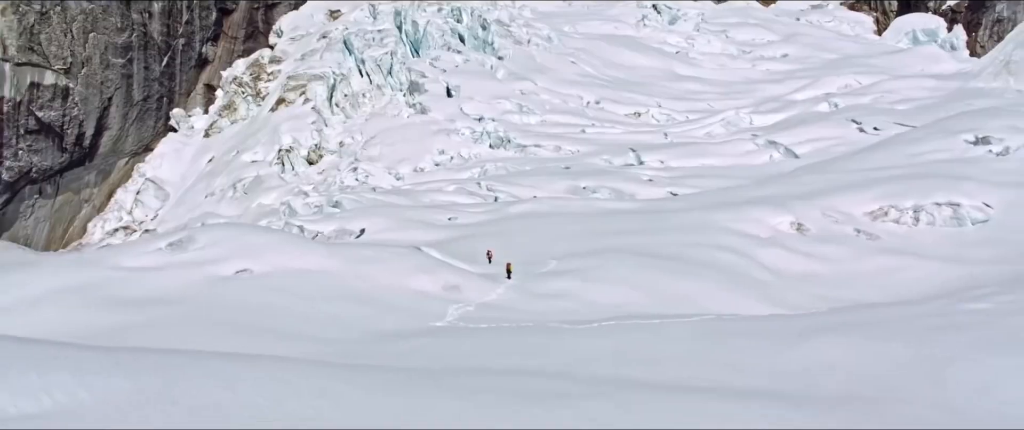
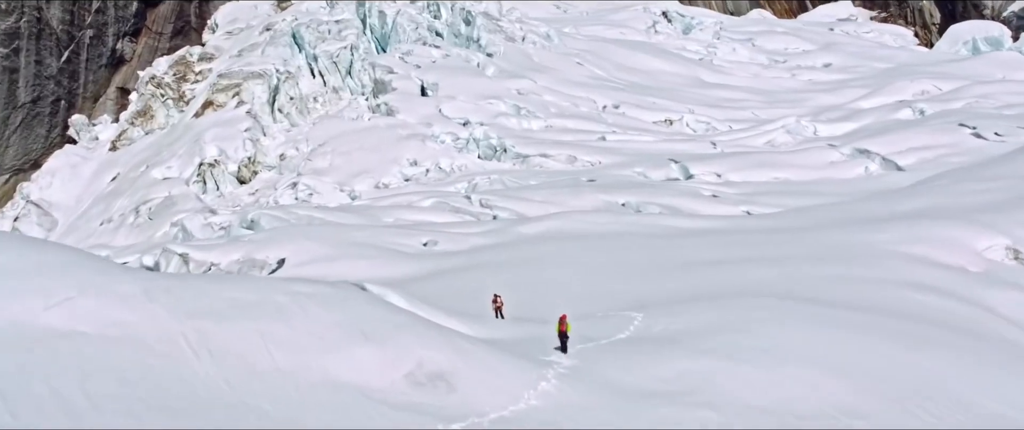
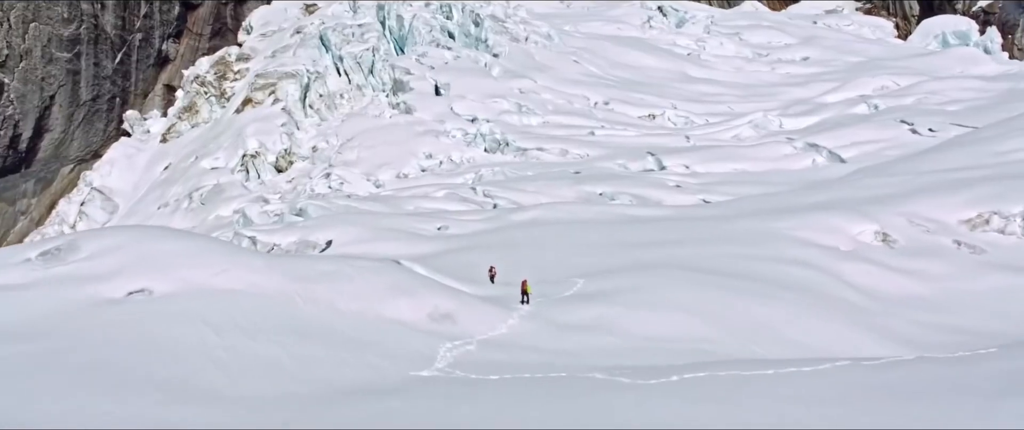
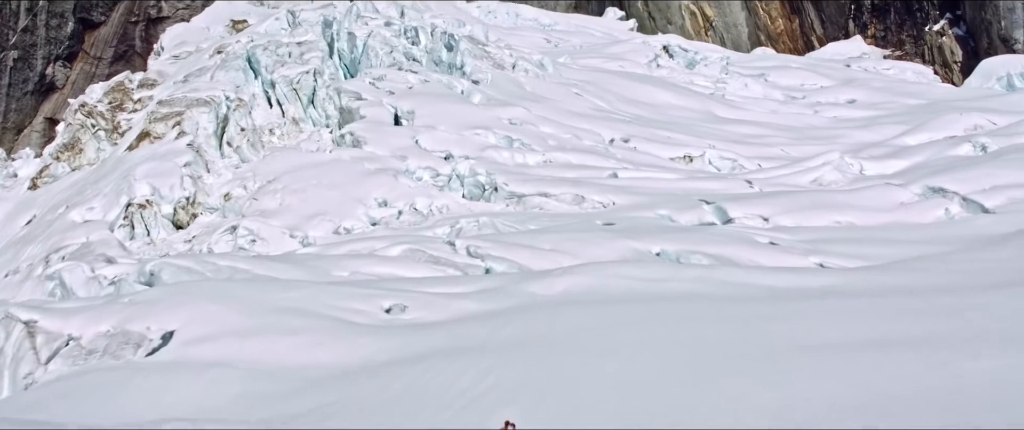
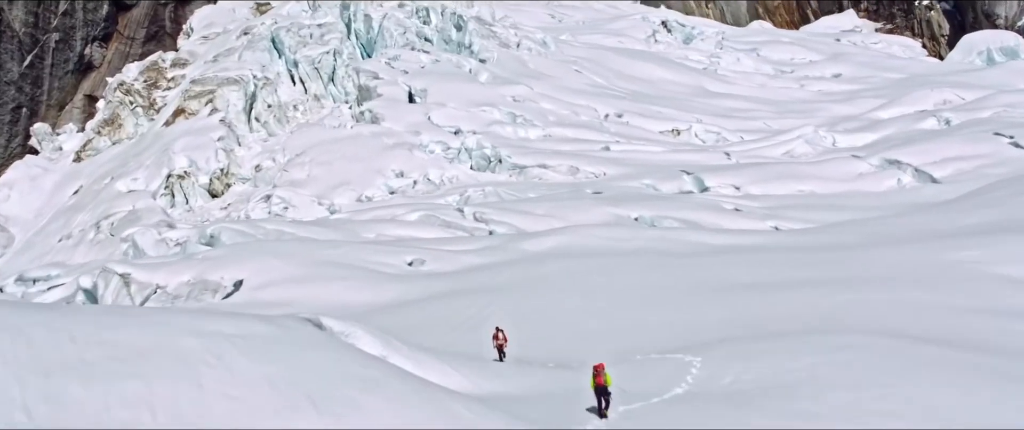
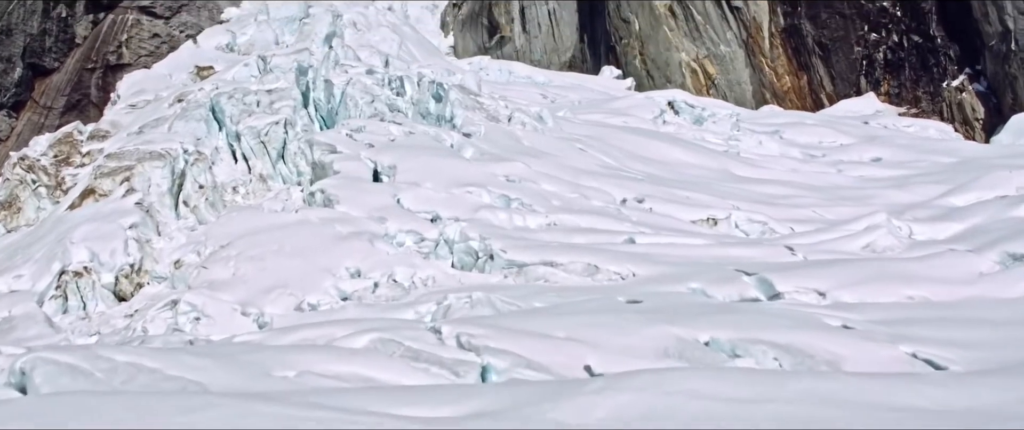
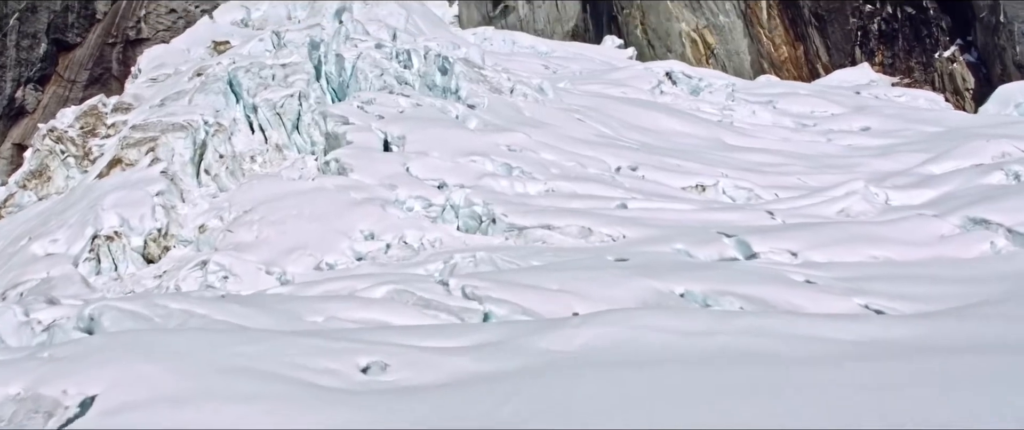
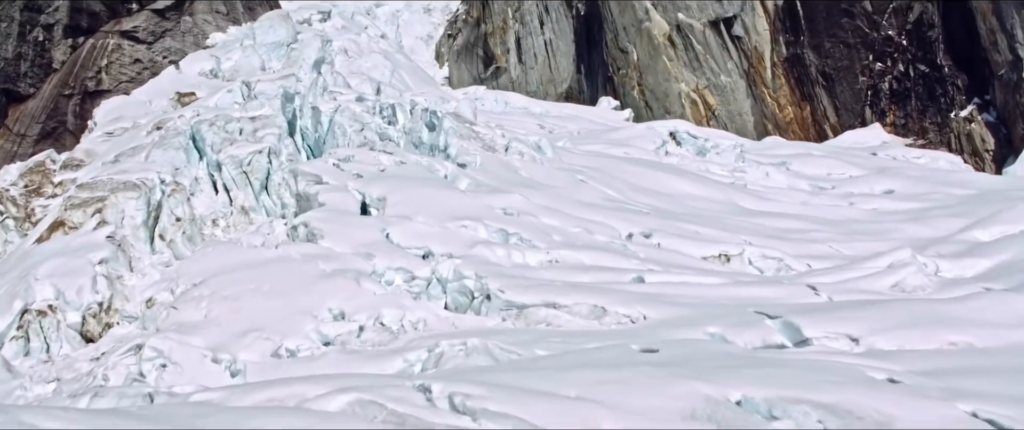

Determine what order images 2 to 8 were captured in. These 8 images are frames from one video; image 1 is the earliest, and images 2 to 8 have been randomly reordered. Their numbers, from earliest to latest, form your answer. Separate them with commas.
3, 2, 5, 4, 7, 6, 8
